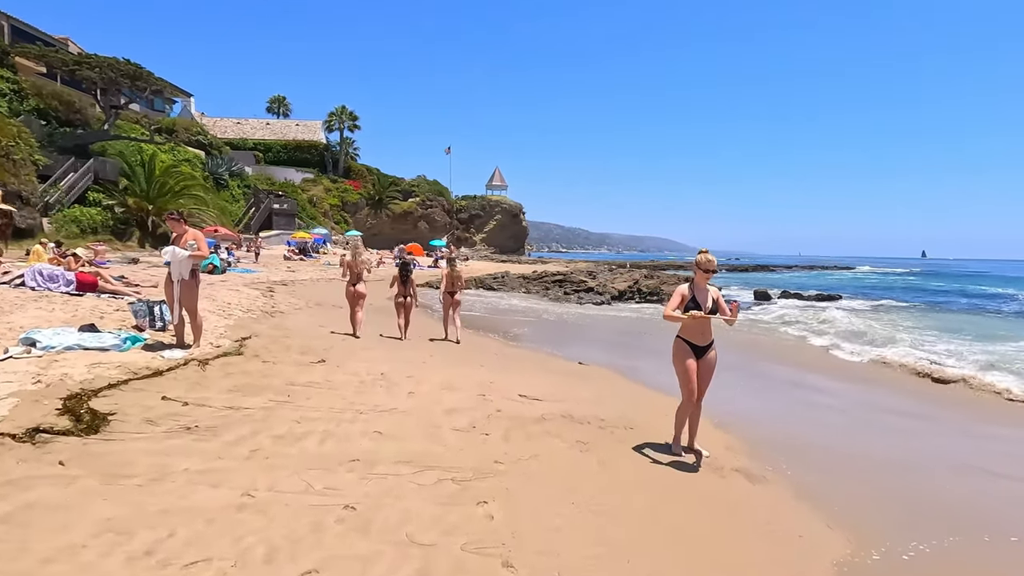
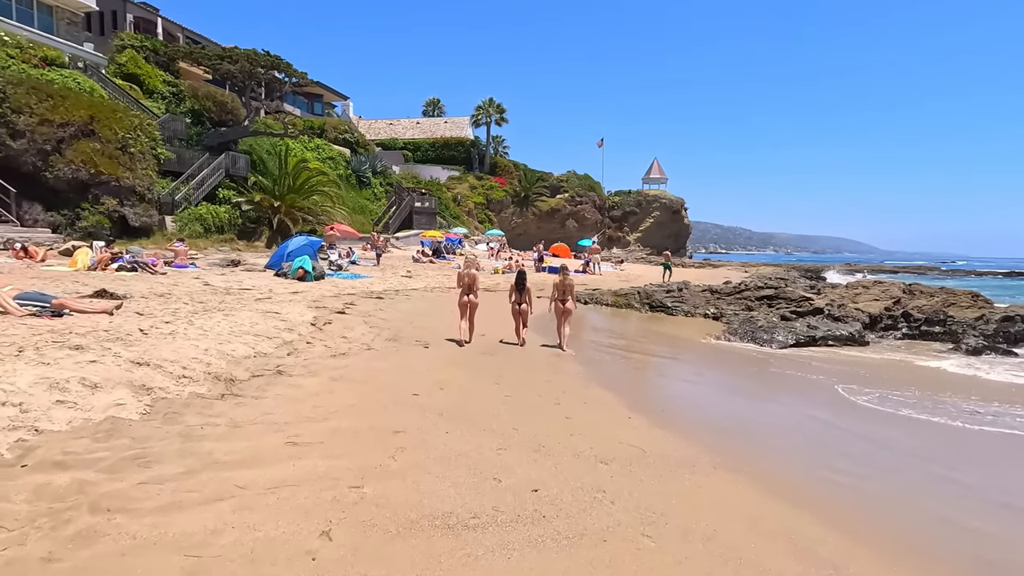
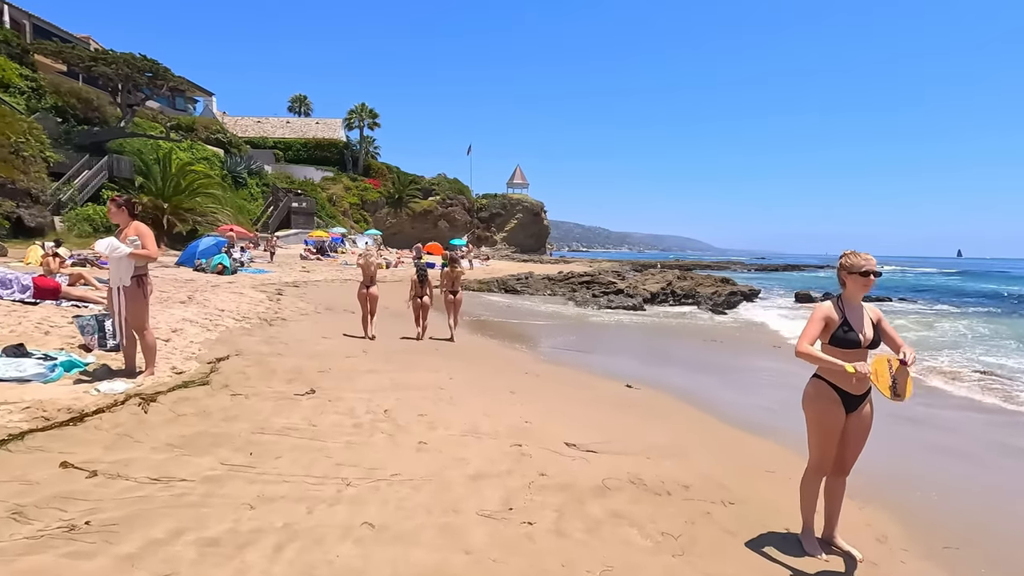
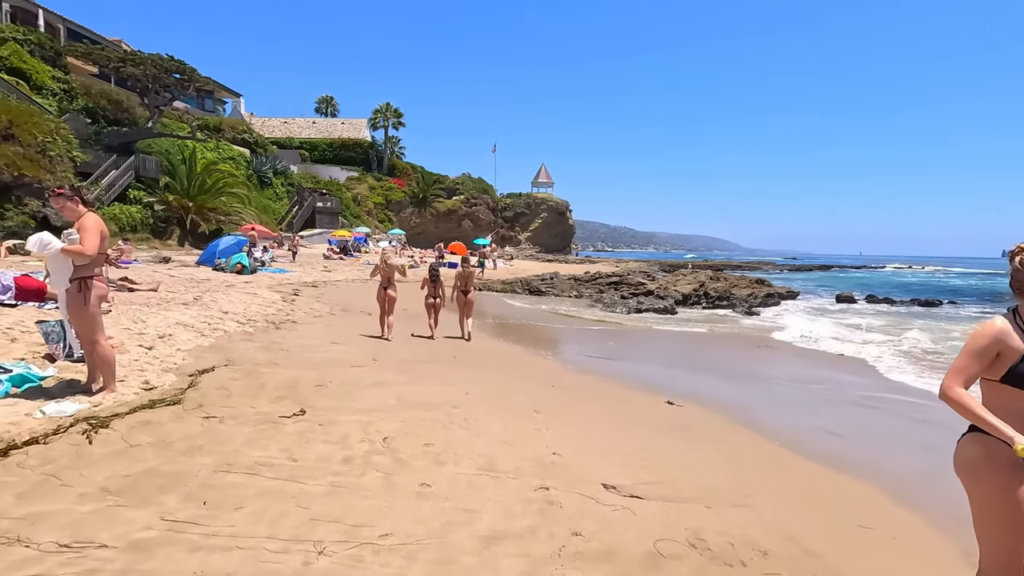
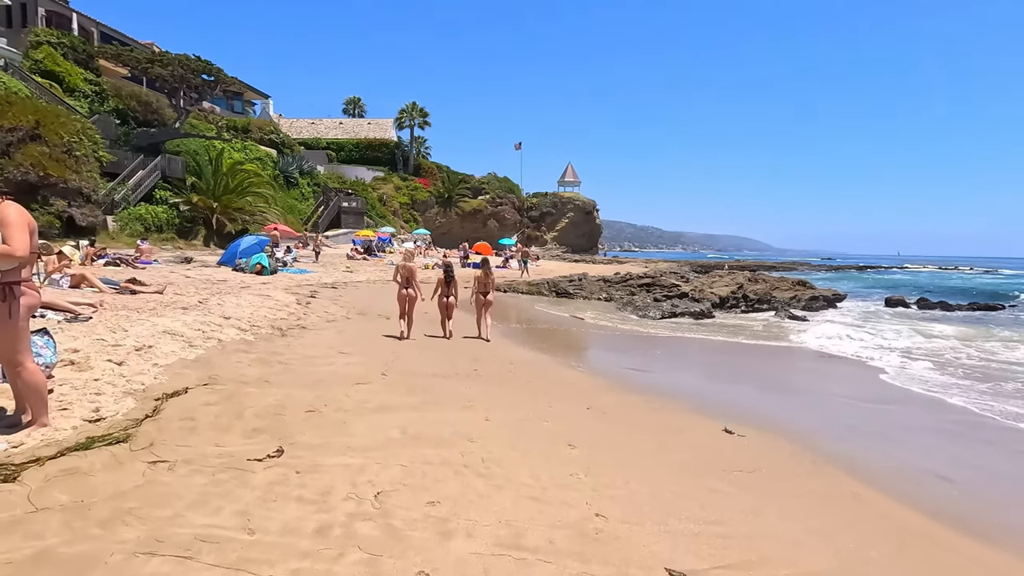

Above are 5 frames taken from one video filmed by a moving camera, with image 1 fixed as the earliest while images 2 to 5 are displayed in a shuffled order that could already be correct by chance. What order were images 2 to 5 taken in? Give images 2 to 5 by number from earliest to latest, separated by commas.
3, 4, 5, 2
